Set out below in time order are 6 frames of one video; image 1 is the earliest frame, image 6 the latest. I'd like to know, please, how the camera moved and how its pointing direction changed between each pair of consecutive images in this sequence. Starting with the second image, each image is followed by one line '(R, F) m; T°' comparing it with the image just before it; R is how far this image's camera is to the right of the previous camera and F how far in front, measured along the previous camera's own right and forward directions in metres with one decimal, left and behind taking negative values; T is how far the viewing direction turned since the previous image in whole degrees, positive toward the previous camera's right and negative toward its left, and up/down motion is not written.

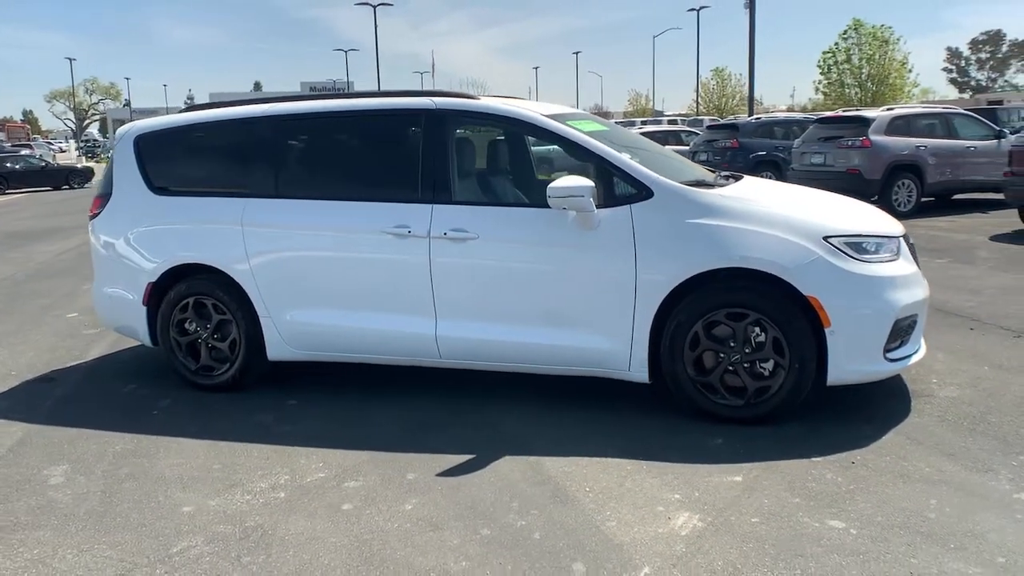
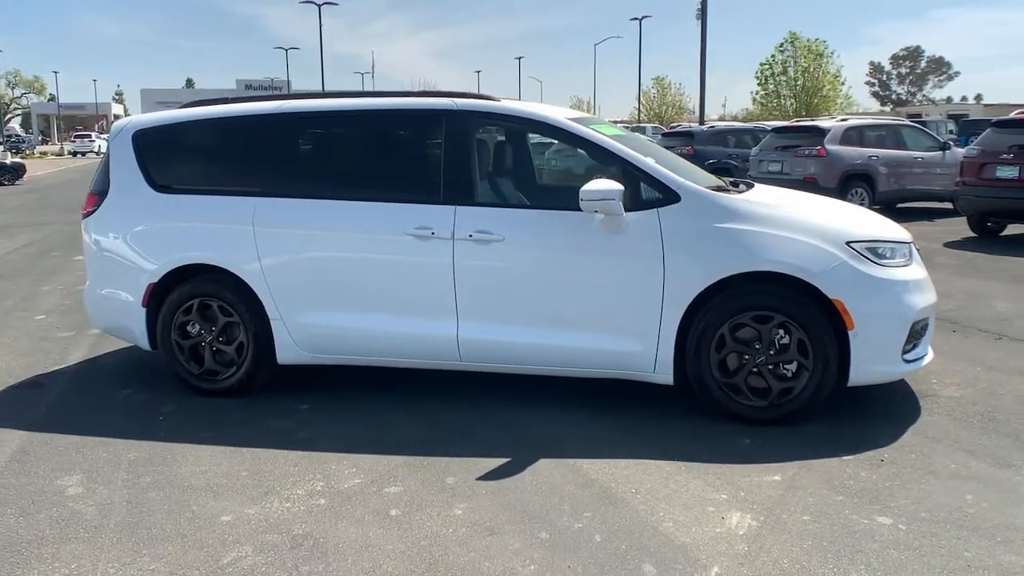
(-0.5, 0.0) m; +5°
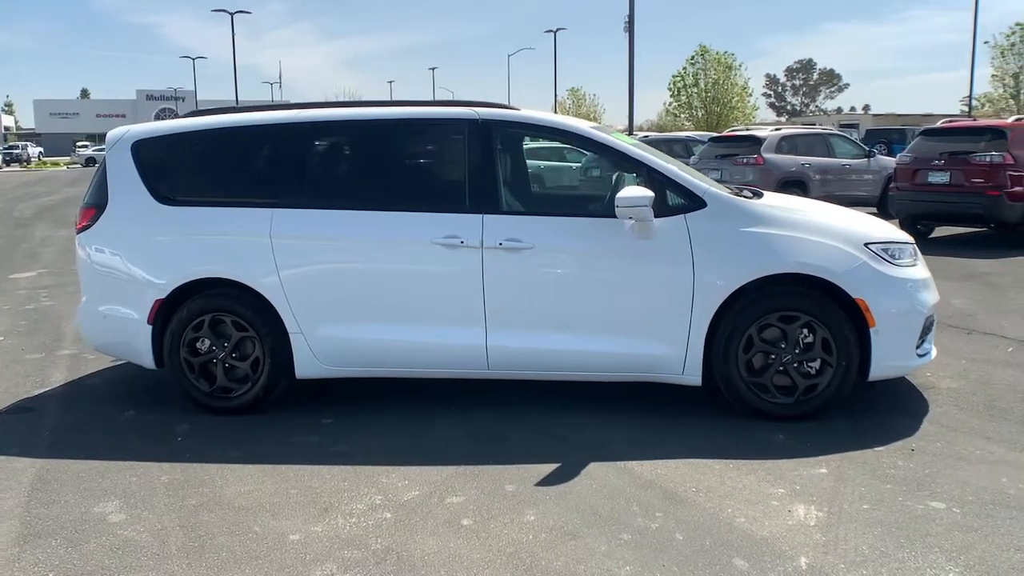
(-0.7, 0.0) m; +6°
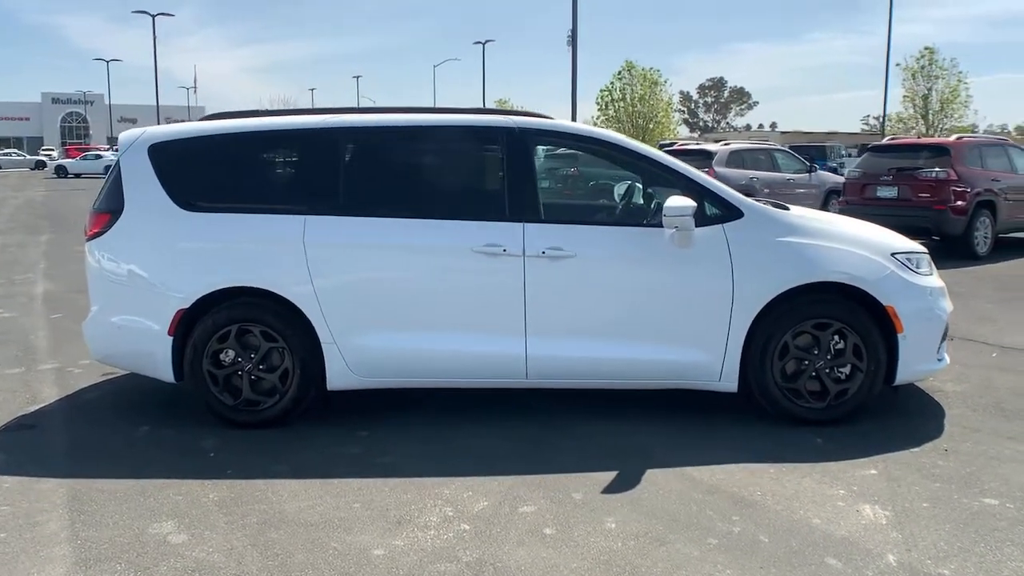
(-0.7, 0.0) m; +6°
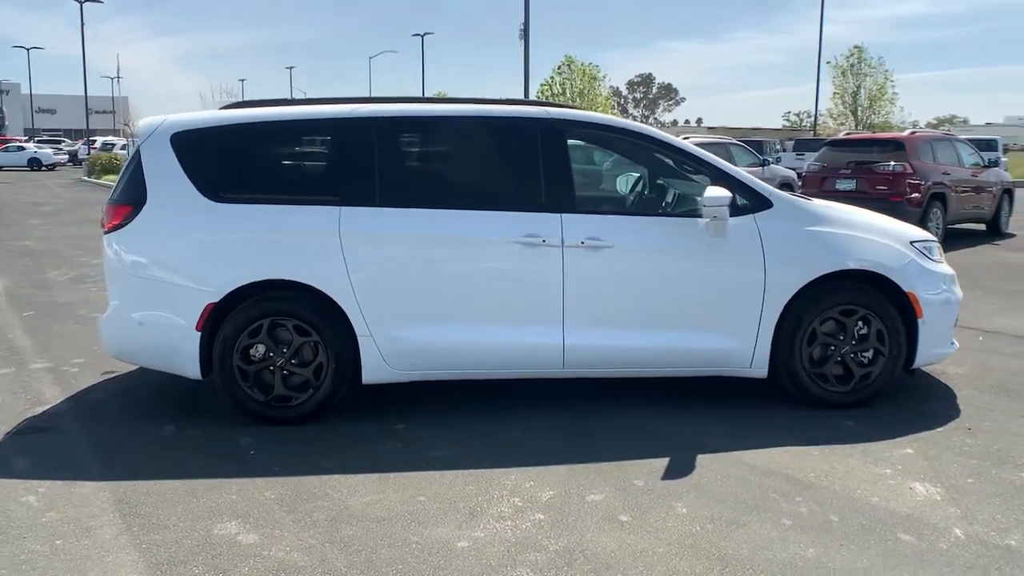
(-0.6, 0.0) m; +5°
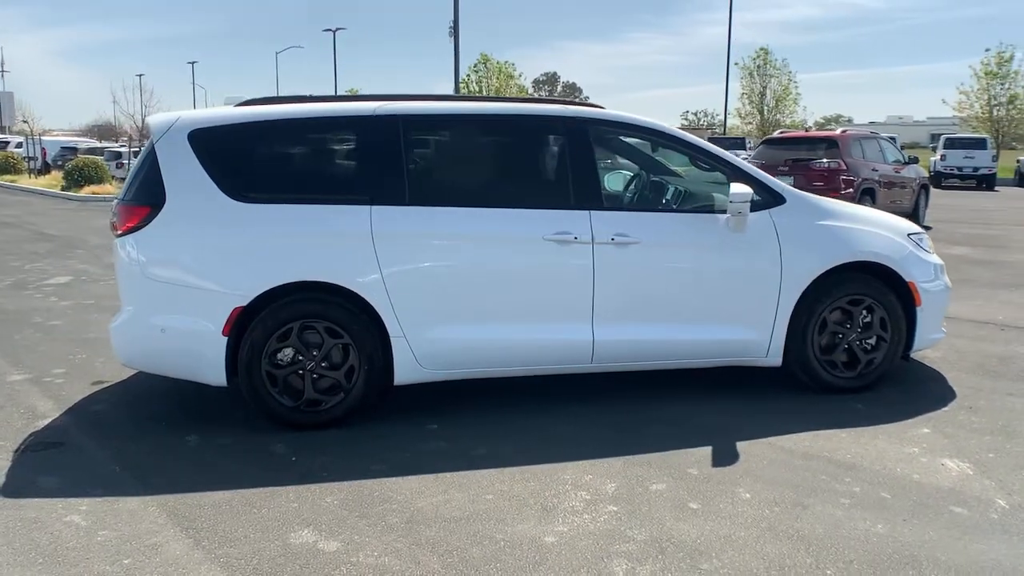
(-0.8, 0.0) m; +6°
